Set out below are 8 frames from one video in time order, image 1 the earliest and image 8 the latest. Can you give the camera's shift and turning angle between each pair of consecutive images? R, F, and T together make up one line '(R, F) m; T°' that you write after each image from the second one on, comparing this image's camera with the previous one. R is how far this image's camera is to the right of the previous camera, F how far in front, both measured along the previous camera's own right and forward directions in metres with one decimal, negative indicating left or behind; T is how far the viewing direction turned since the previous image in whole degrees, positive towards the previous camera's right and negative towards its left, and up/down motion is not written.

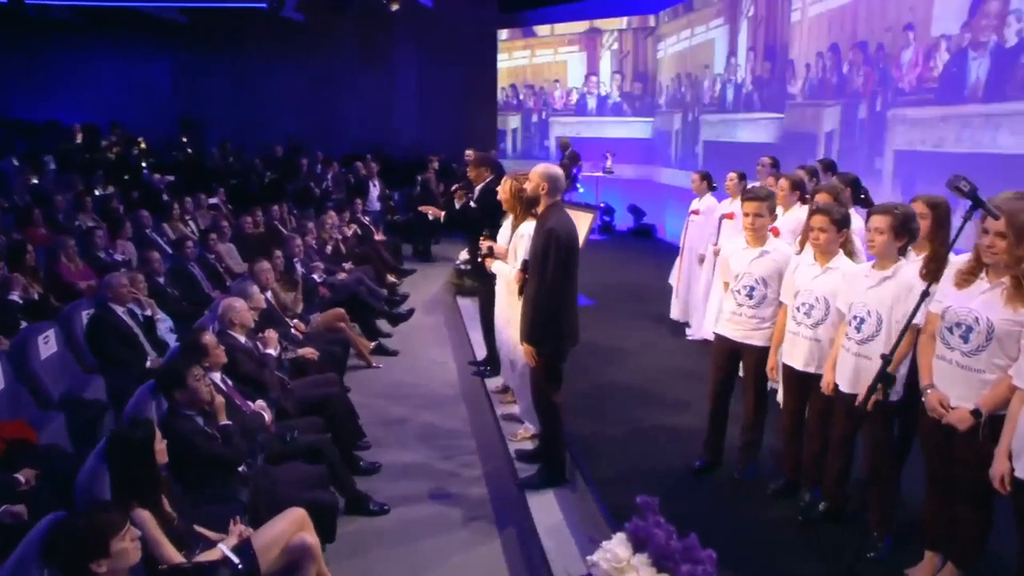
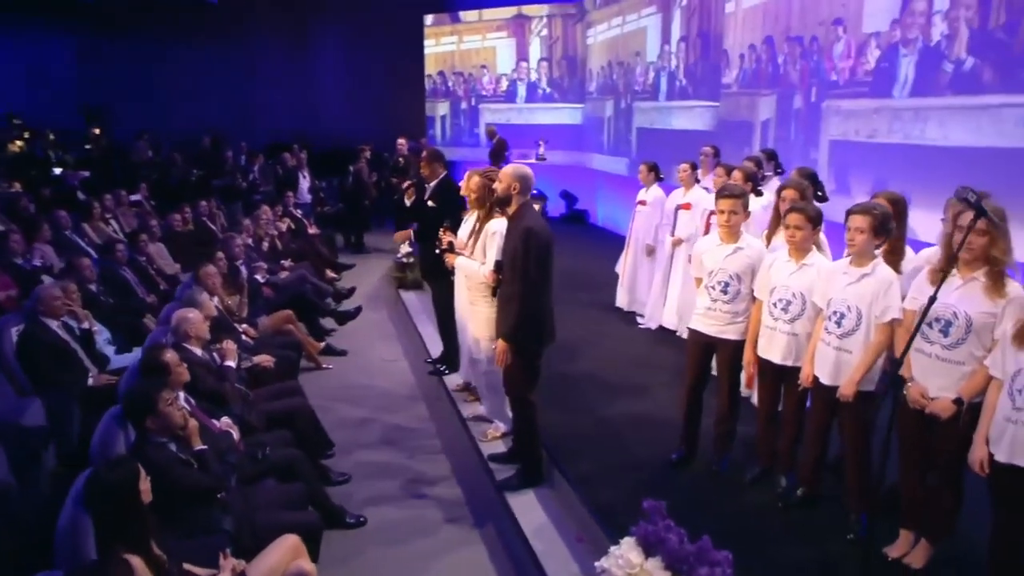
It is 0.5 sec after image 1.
(-0.3, +0.1) m; +7°
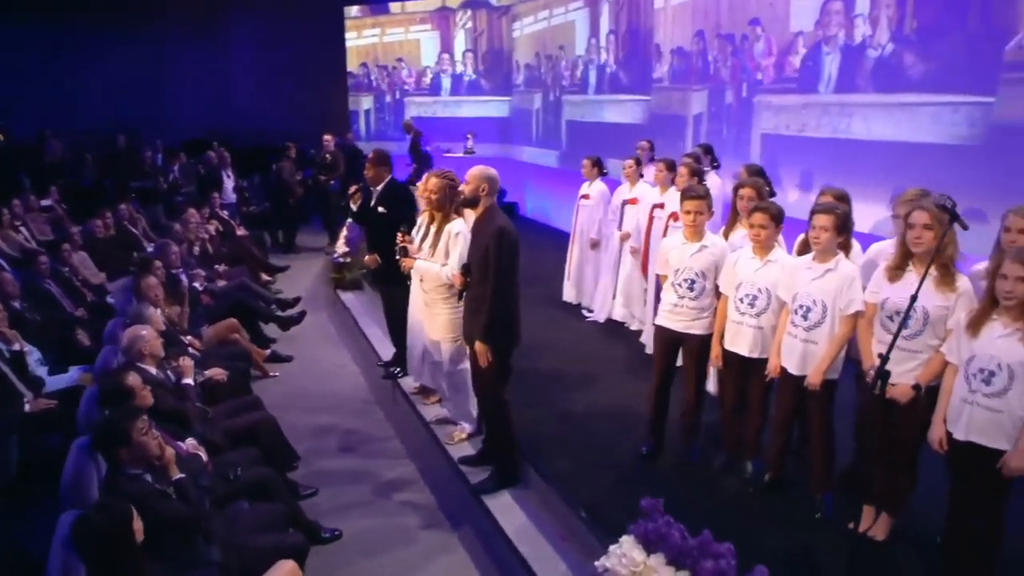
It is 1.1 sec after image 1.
(-0.3, 0.0) m; +7°
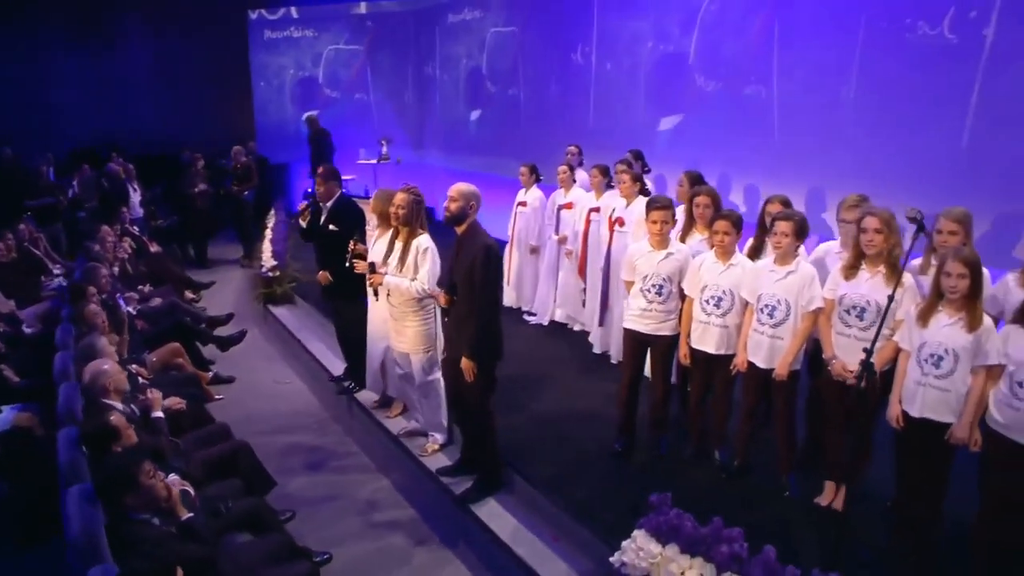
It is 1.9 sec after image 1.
(-0.5, -0.1) m; +9°
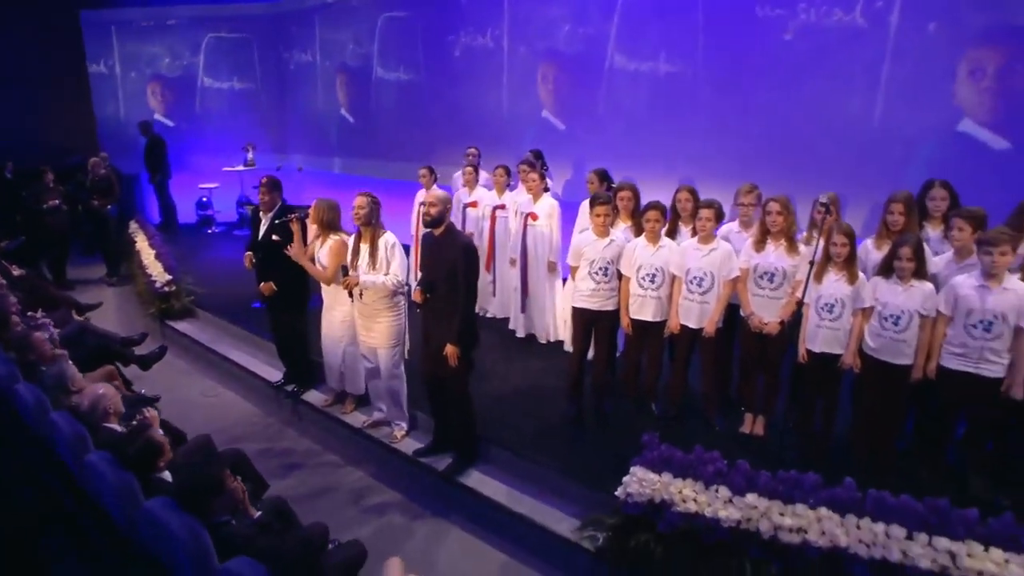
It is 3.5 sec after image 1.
(-0.9, -0.4) m; +14°
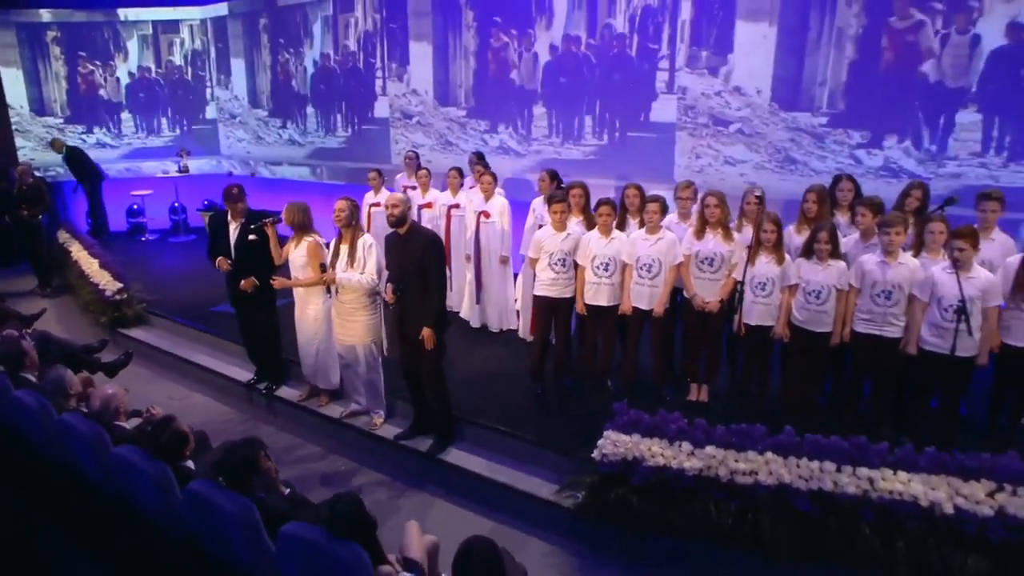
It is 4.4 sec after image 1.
(-0.4, -0.4) m; +7°
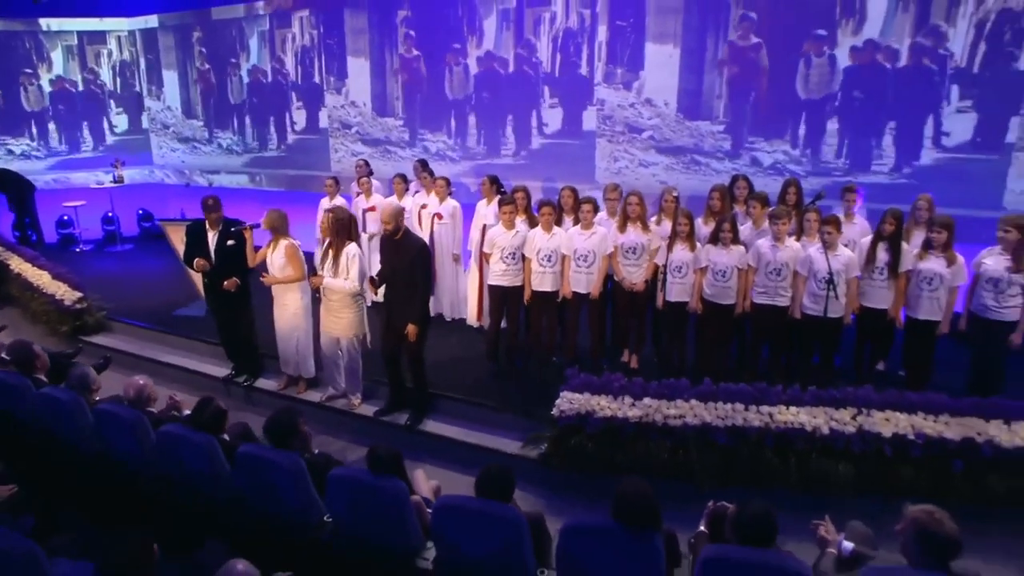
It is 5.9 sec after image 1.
(-0.4, -0.8) m; +7°
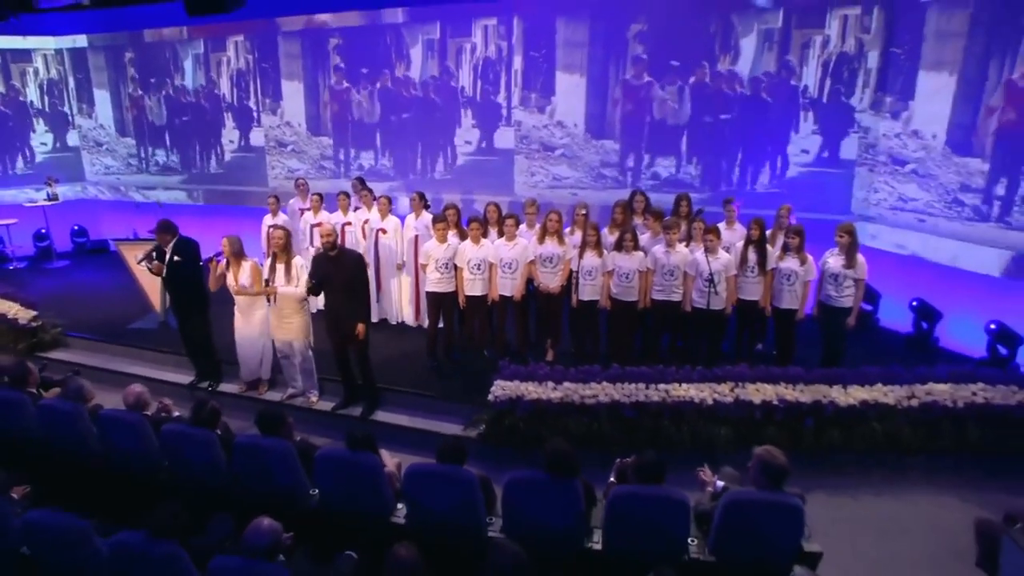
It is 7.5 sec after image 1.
(-0.2, -0.9) m; +6°
